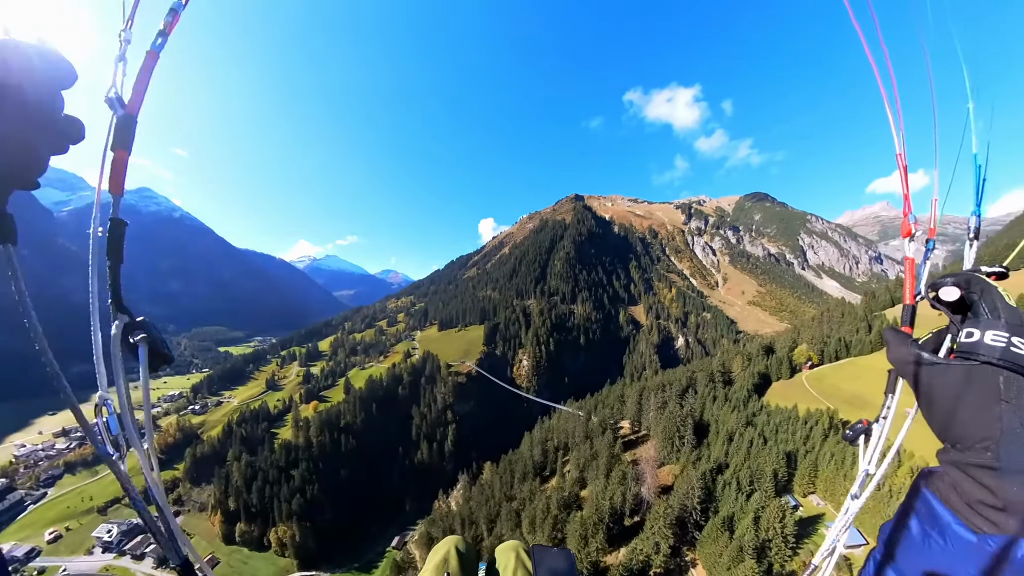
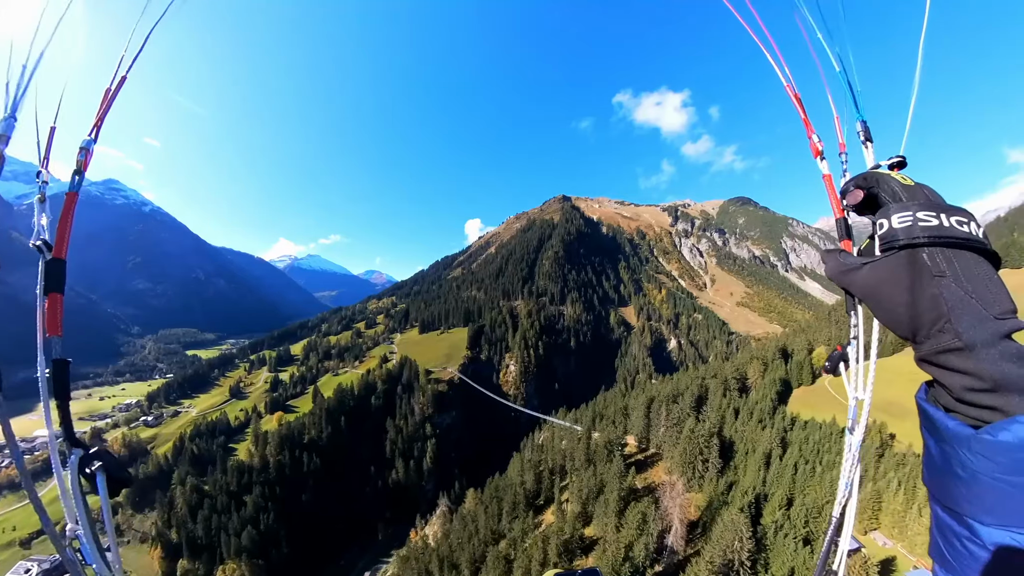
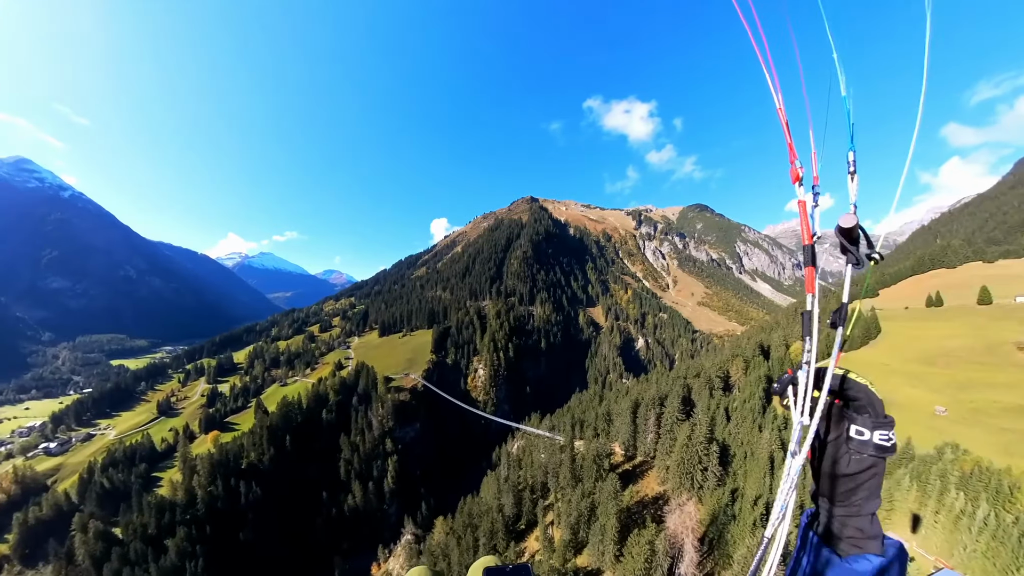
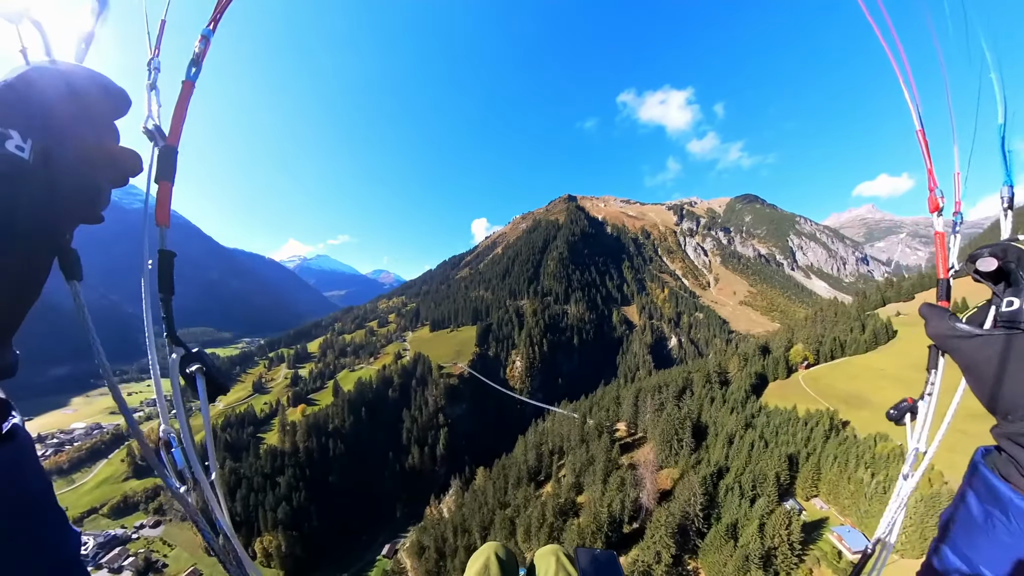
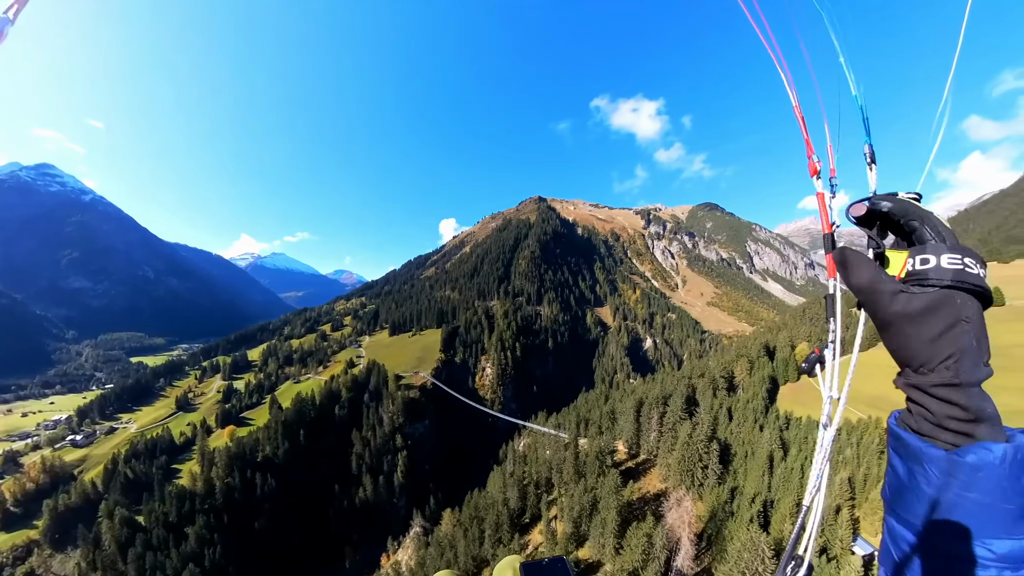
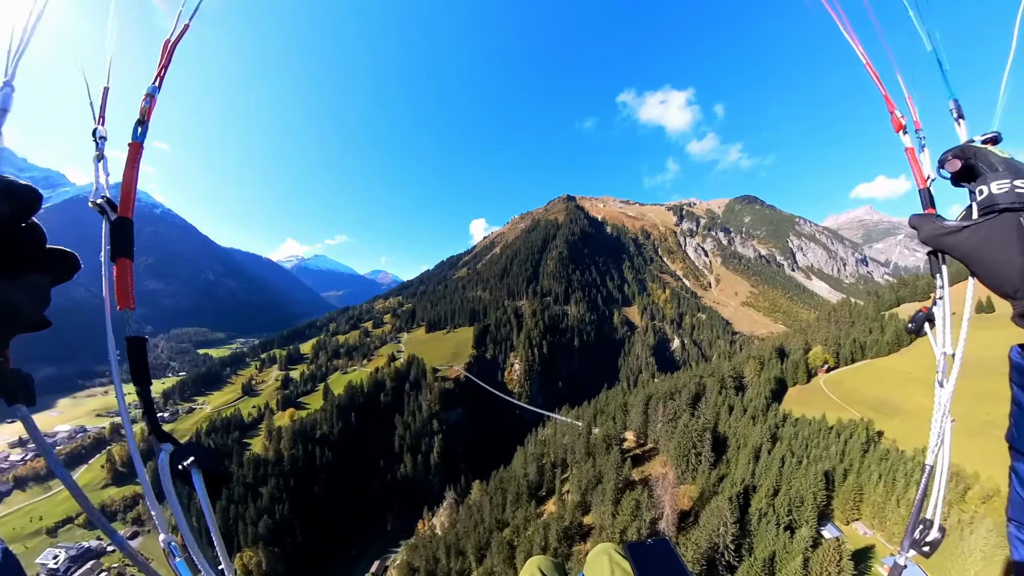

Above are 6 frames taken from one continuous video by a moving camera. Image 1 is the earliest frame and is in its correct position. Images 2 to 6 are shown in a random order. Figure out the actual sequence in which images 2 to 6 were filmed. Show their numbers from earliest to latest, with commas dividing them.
4, 6, 2, 5, 3
